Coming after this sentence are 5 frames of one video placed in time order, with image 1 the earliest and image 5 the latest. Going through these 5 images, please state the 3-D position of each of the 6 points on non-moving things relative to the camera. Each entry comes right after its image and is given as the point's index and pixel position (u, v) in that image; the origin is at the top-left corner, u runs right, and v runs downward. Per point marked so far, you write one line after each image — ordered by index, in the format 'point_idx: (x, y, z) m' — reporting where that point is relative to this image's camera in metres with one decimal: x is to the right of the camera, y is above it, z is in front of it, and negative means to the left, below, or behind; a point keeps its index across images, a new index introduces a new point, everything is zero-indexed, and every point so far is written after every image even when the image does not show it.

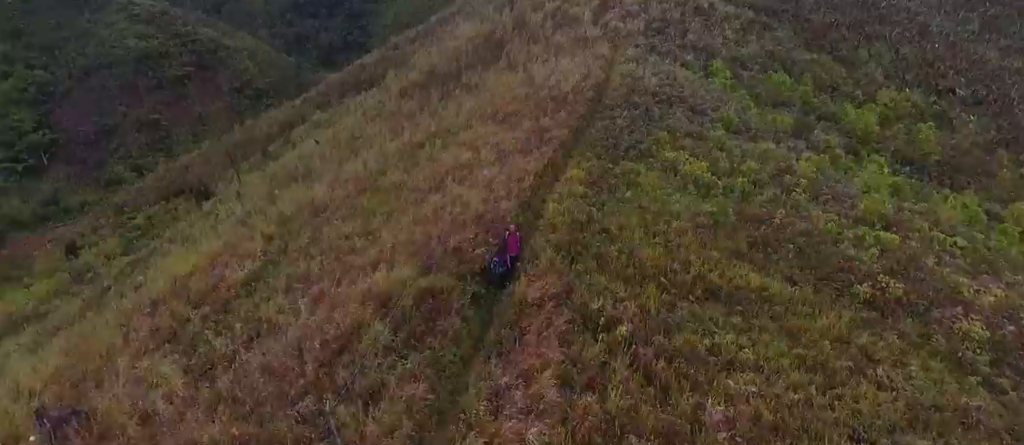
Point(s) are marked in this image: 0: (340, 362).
0: (-2.0, -1.6, +6.7) m
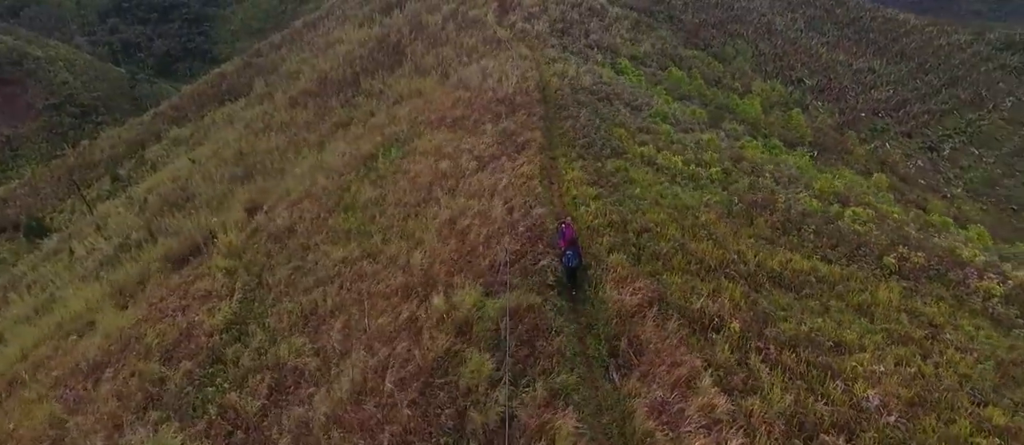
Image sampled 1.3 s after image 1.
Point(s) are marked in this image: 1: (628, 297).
0: (-0.8, -1.8, +6.0) m
1: (+1.3, -0.8, +6.7) m
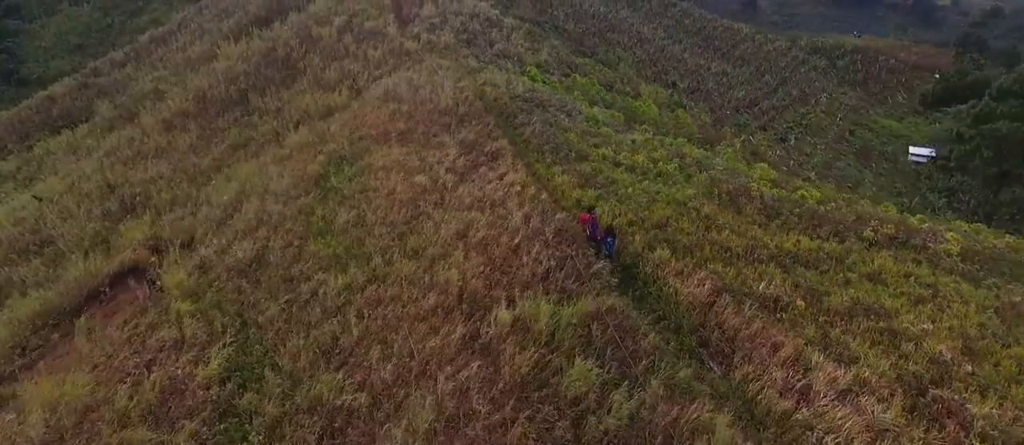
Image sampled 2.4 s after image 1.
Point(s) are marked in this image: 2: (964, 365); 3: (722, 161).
0: (+0.3, -1.9, +5.8) m
1: (+2.2, -0.8, +6.9) m
2: (+4.7, -1.5, +6.1) m
3: (+5.8, +1.7, +16.2) m
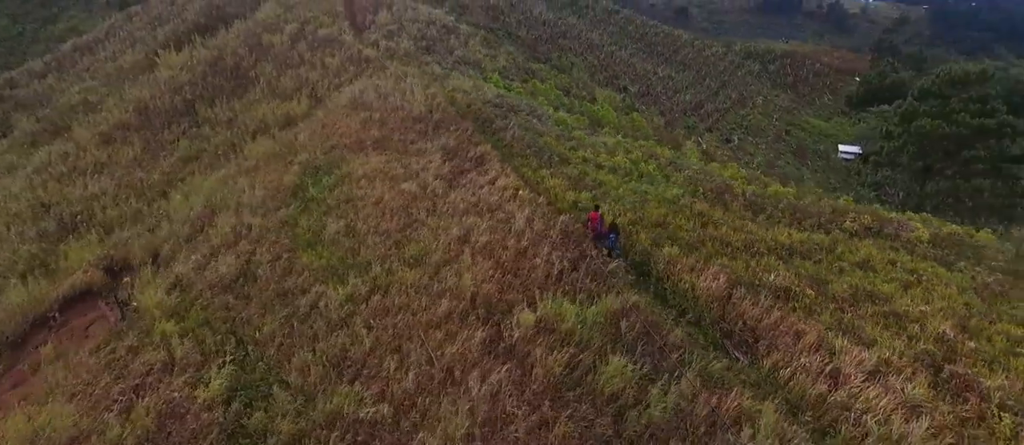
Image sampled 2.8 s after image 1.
0: (+0.7, -1.9, +5.8) m
1: (+2.4, -0.7, +7.2) m
2: (+5.0, -1.3, +6.5) m
3: (+5.2, +1.8, +16.8) m
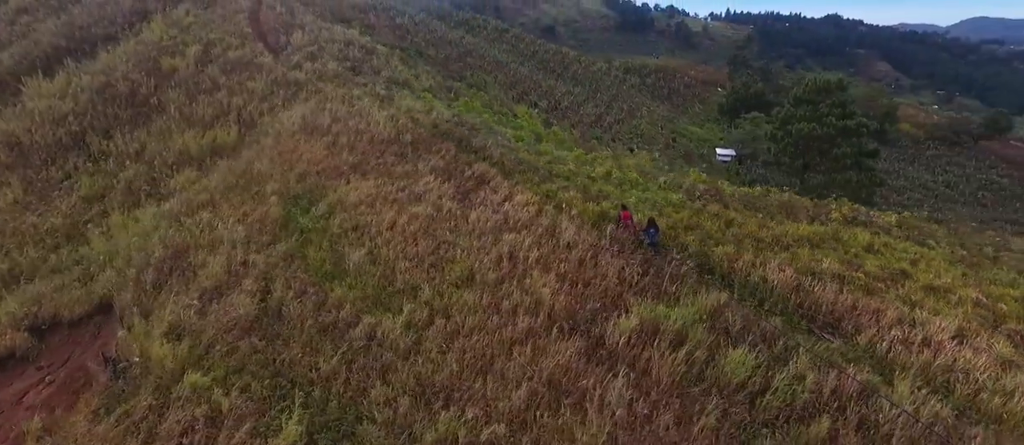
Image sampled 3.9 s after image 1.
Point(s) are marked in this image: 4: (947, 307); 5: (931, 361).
0: (+2.2, -2.0, +6.2) m
1: (+3.6, -0.7, +7.9) m
2: (+6.3, -1.1, +7.7) m
3: (+4.2, +1.6, +17.9) m
4: (+5.4, -1.1, +7.4) m
5: (+4.6, -1.6, +6.5) m
